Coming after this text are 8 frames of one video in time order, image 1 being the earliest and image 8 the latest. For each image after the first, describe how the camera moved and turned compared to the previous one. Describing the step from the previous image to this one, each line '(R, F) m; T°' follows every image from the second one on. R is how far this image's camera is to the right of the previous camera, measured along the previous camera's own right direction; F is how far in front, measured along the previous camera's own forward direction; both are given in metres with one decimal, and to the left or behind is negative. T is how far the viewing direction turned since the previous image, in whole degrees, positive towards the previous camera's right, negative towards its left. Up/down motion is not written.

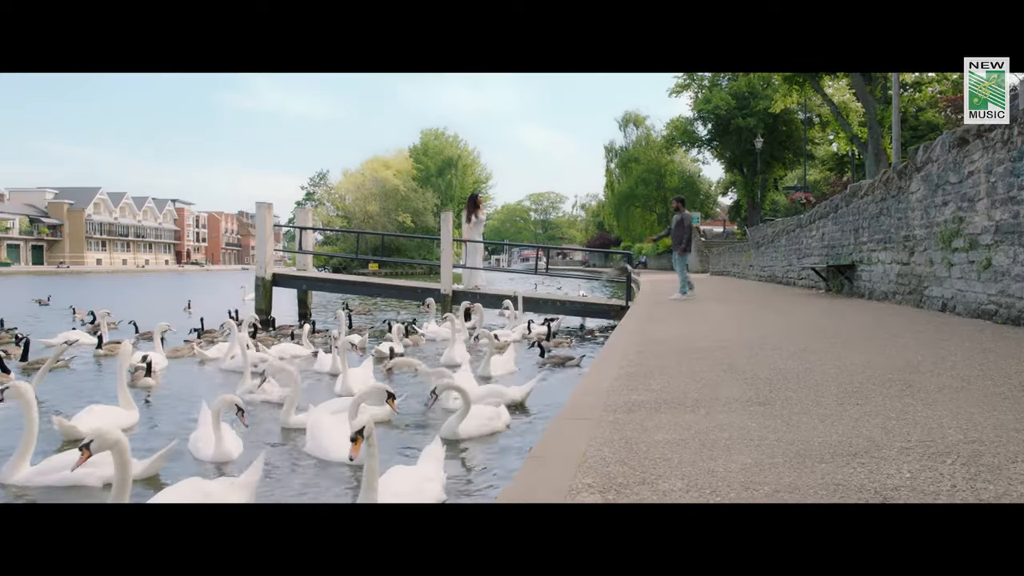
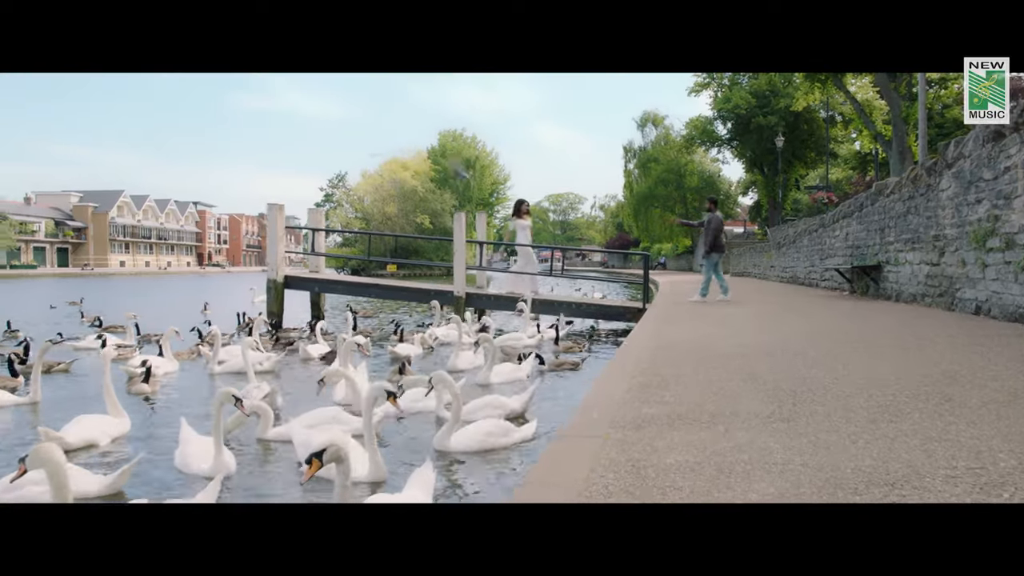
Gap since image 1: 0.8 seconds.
(+0.1, +0.4) m; -1°
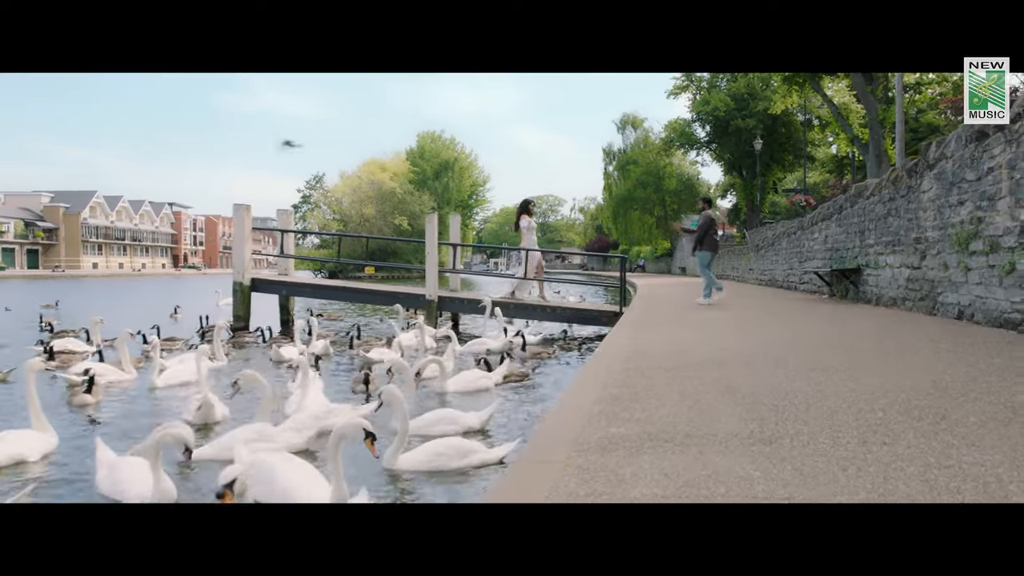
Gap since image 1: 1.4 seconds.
(+0.1, +0.4) m; +2°
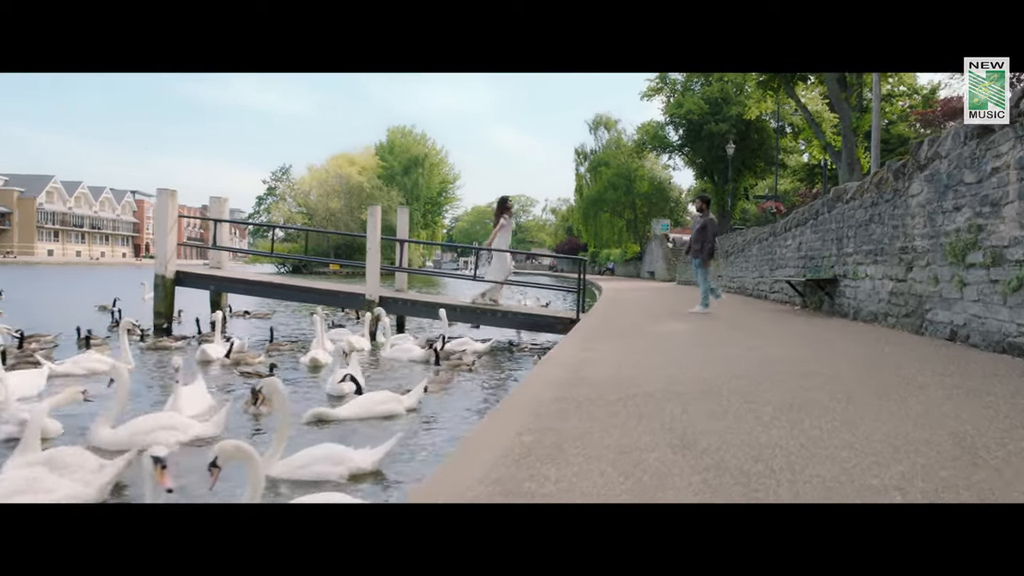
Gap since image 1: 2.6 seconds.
(+0.5, +1.4) m; +2°
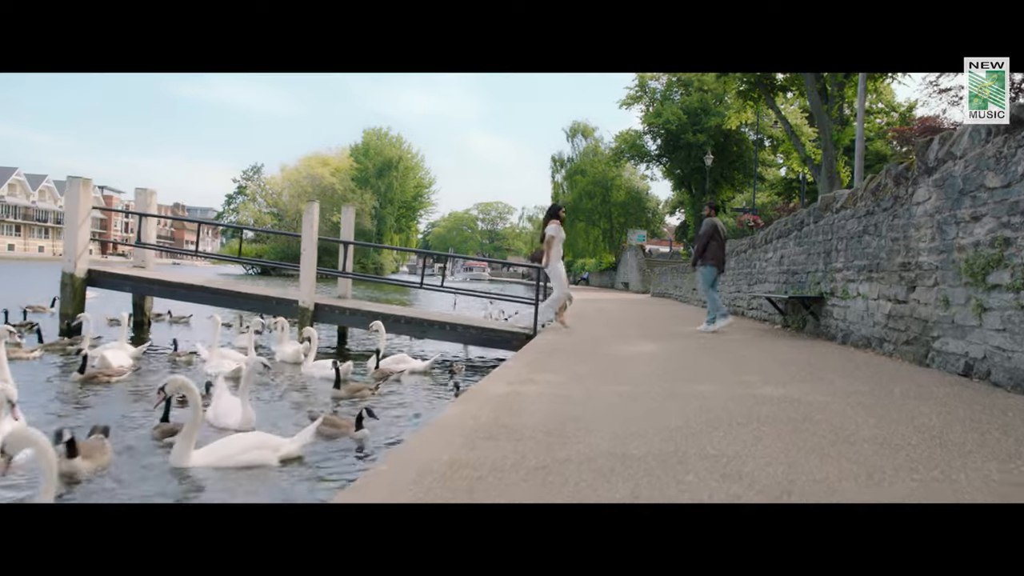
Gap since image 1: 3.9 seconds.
(+0.5, +1.6) m; +2°
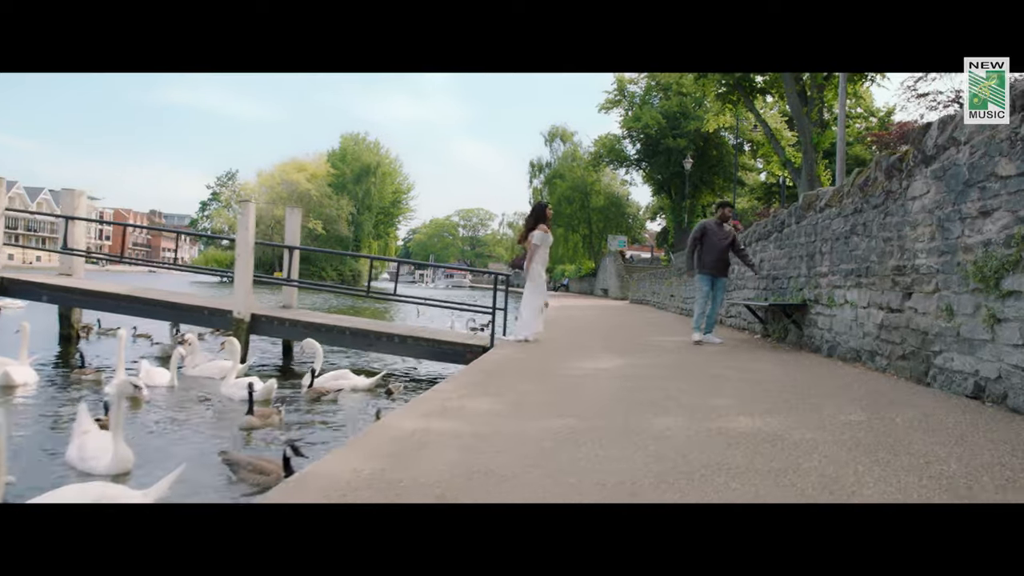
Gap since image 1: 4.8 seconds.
(+0.5, +1.2) m; +1°
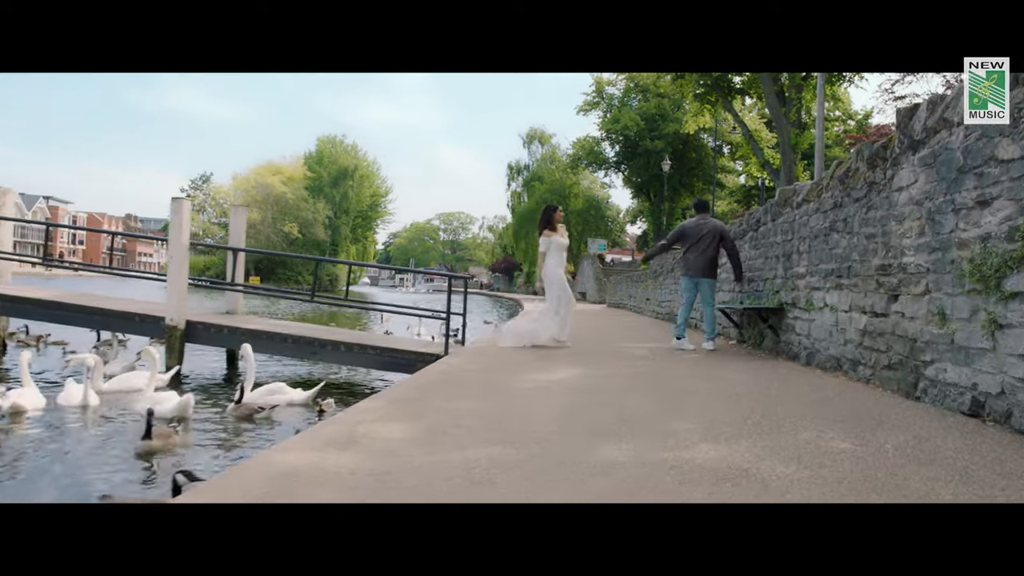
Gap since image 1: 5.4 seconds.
(+0.4, +0.9) m; +1°
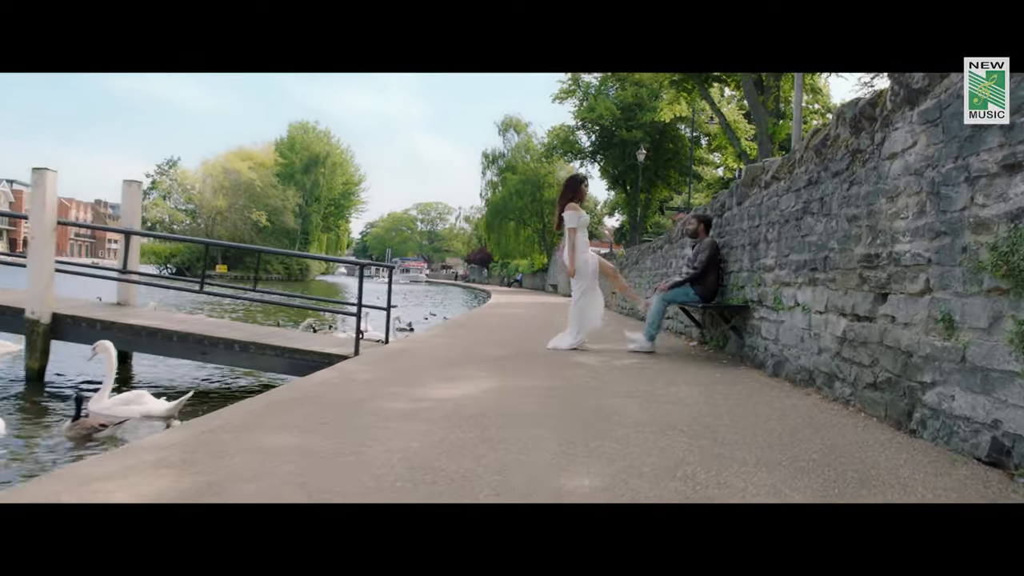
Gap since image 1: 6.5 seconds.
(+0.7, +1.6) m; +2°
